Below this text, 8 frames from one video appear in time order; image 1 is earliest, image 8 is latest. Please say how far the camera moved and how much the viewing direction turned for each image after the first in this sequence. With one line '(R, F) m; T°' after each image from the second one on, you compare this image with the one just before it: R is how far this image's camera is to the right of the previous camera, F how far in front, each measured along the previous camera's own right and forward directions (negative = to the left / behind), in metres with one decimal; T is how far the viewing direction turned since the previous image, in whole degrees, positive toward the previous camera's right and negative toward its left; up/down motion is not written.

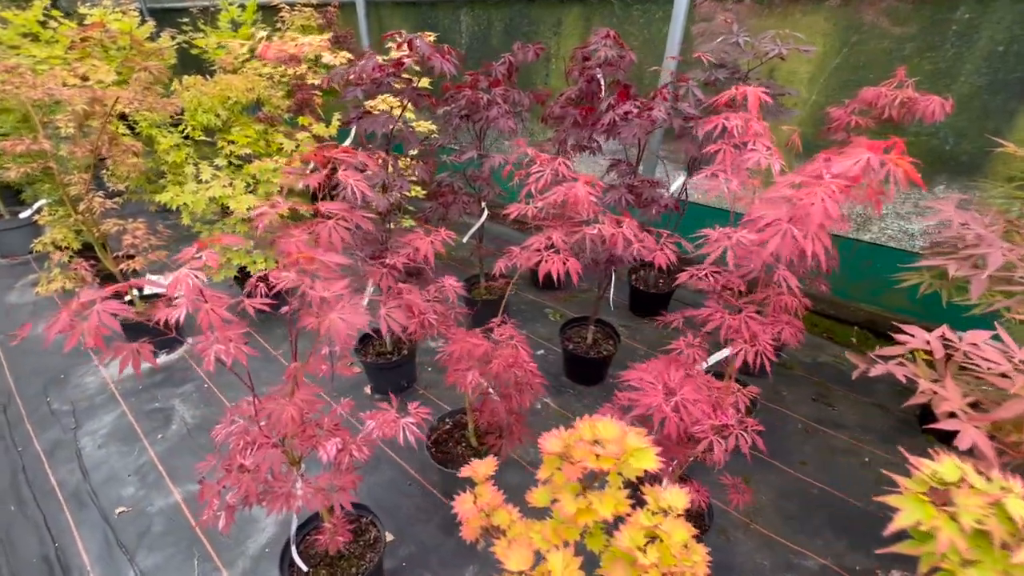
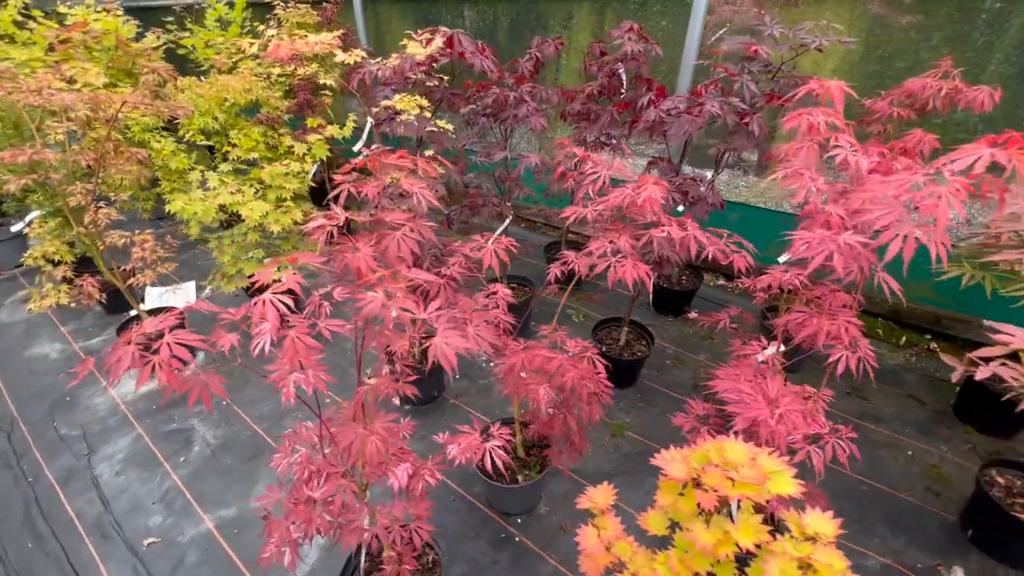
(-0.4, +0.1) m; +2°
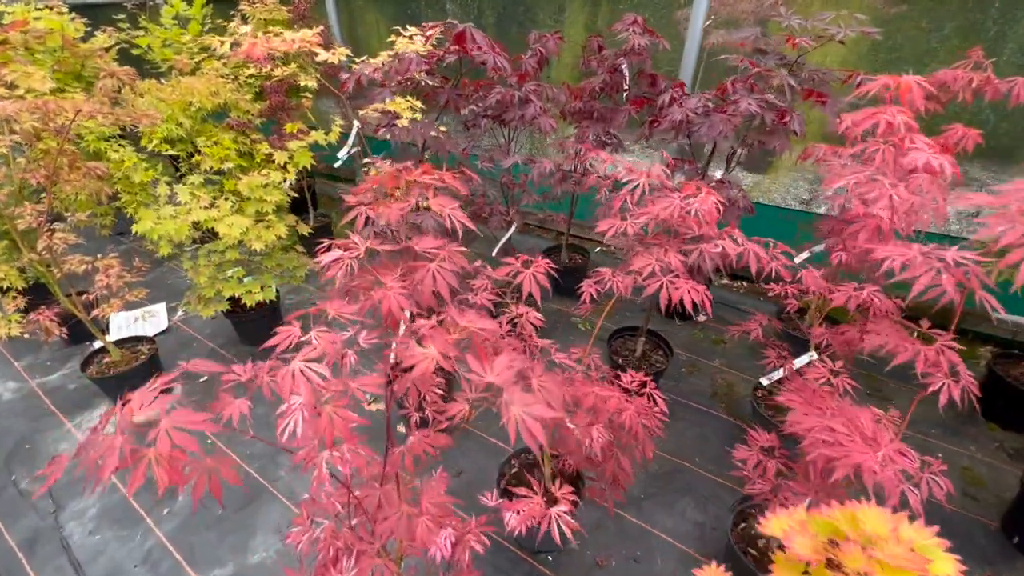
(-0.3, +0.3) m; +3°
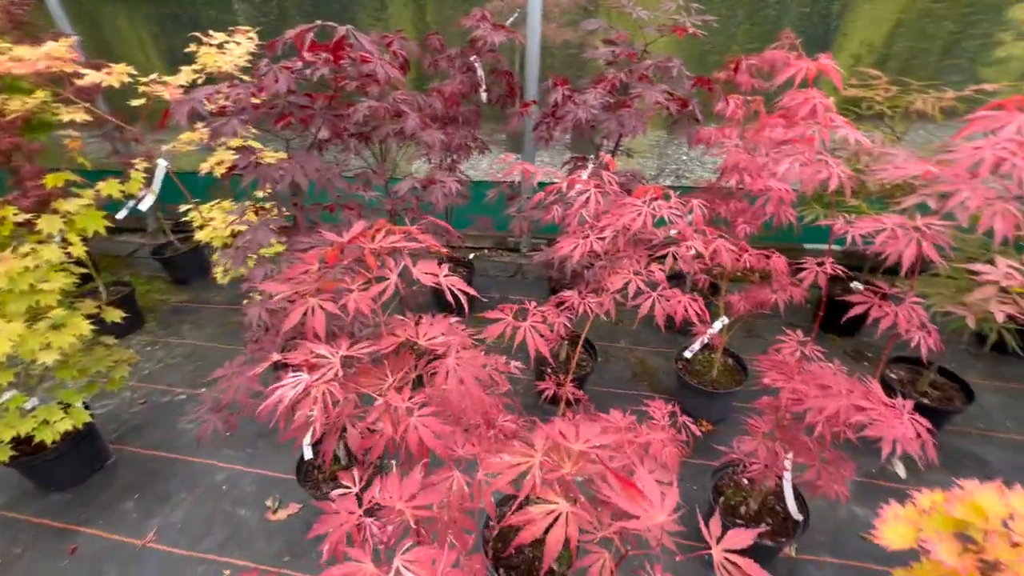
(-0.5, +0.4) m; +20°
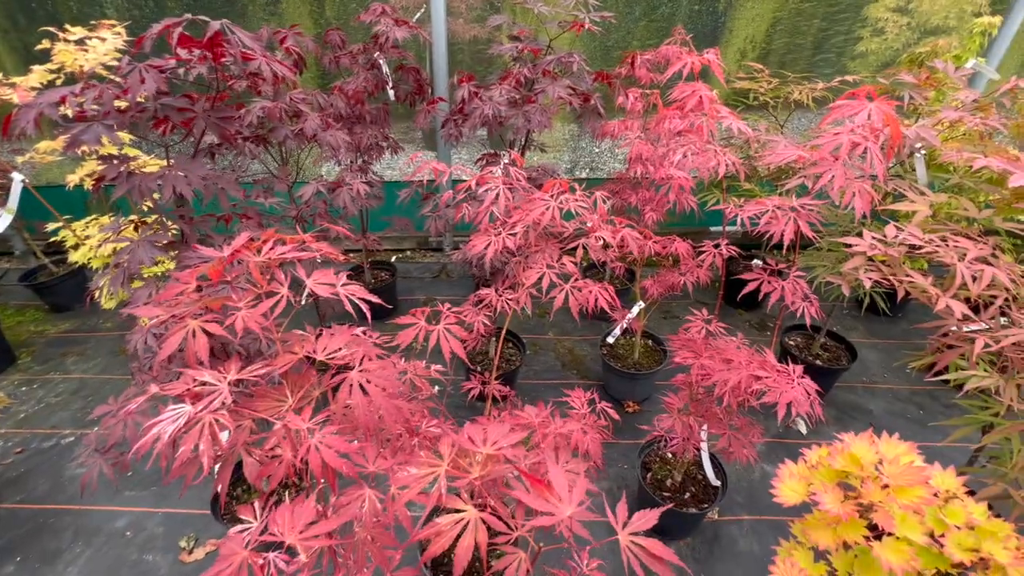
(+0.1, 0.0) m; +8°
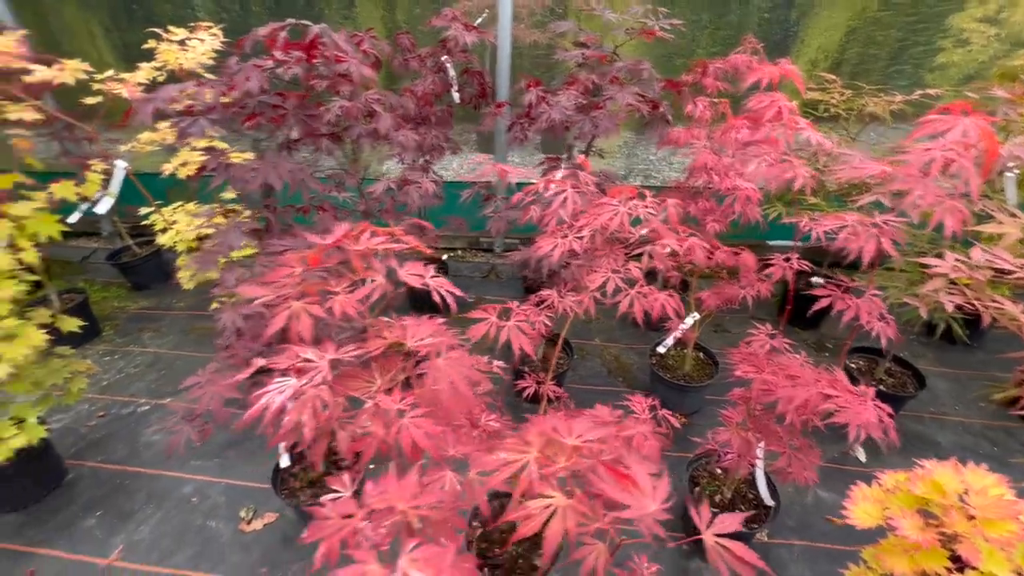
(-0.1, 0.0) m; -5°
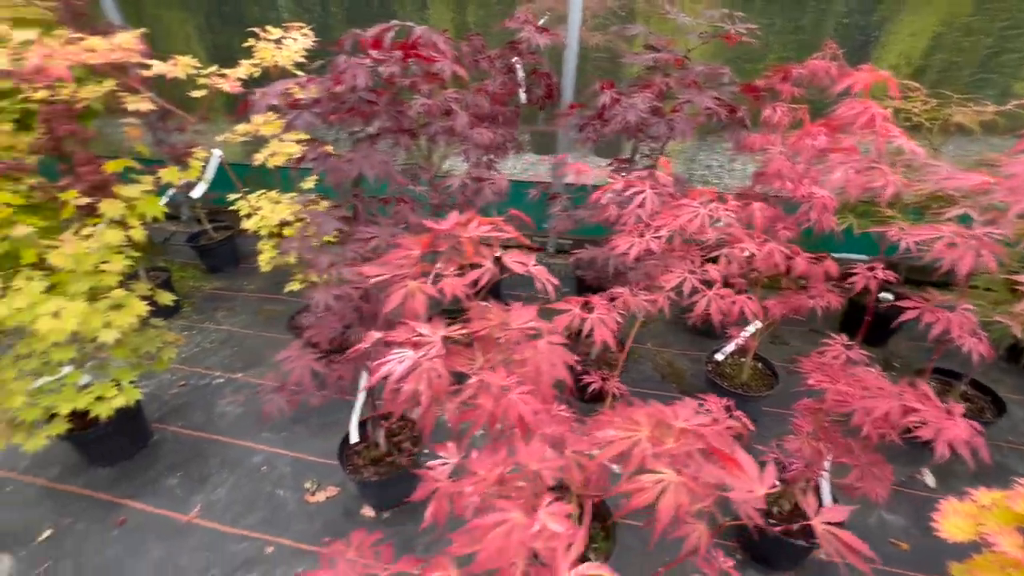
(-0.2, -0.1) m; -4°
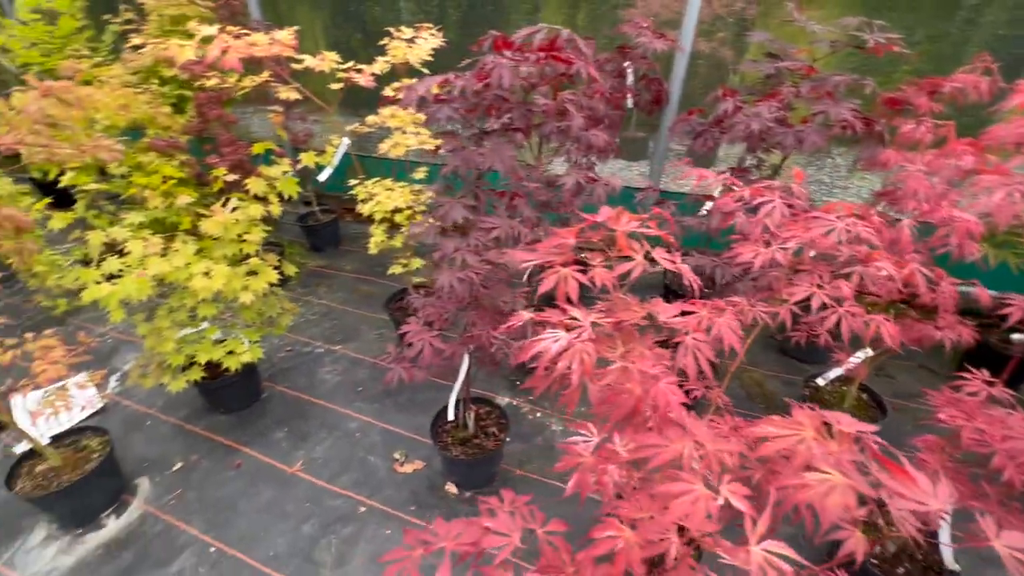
(-0.2, -0.1) m; -8°
